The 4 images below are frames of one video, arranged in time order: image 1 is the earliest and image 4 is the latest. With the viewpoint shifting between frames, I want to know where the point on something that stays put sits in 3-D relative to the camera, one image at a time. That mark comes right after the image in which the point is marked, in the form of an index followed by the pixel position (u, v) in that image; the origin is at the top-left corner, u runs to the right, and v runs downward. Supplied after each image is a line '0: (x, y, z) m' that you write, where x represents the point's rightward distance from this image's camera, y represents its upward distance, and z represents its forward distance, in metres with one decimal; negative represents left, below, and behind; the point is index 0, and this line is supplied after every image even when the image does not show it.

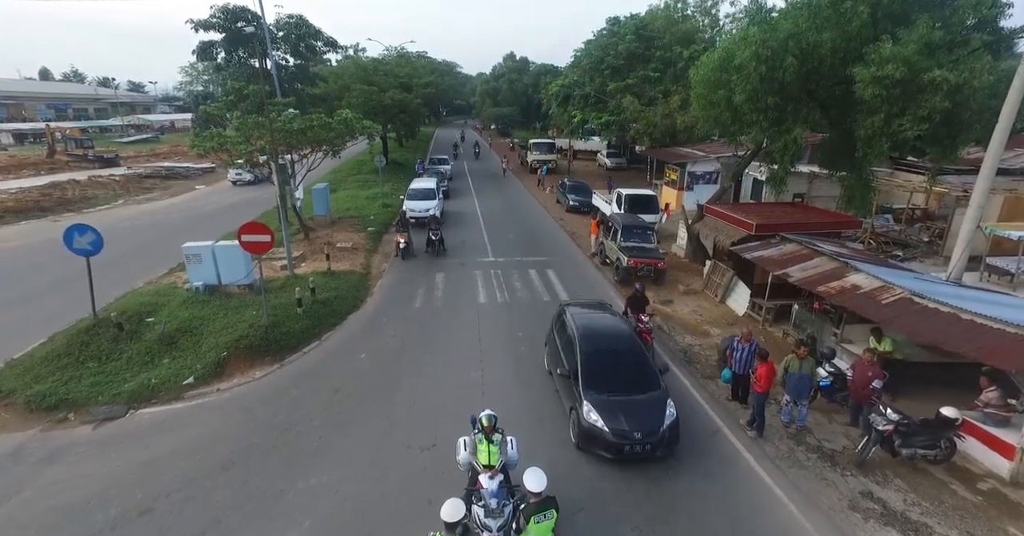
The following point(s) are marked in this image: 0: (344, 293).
0: (-4.2, -0.7, +13.0) m
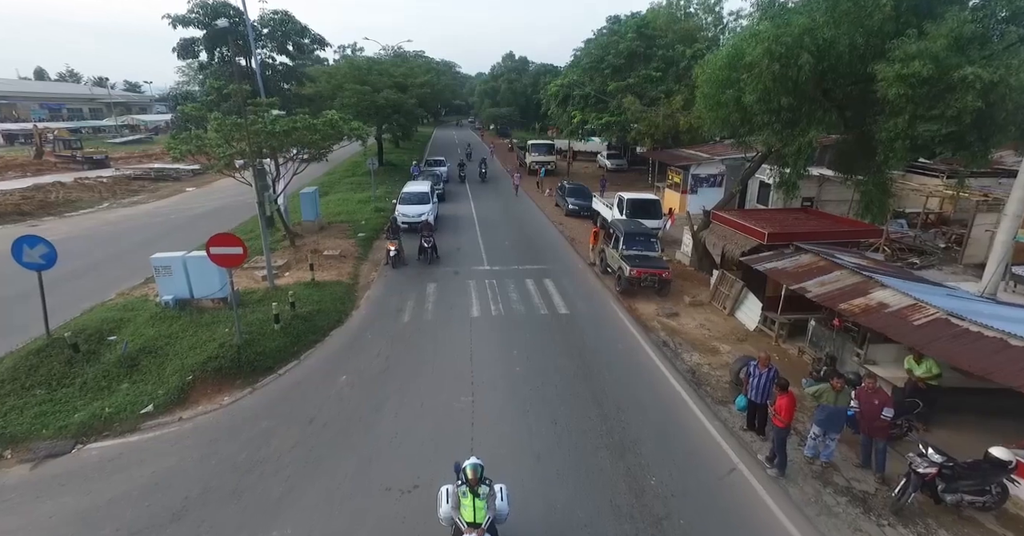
0: (-4.4, -0.9, +12.1) m
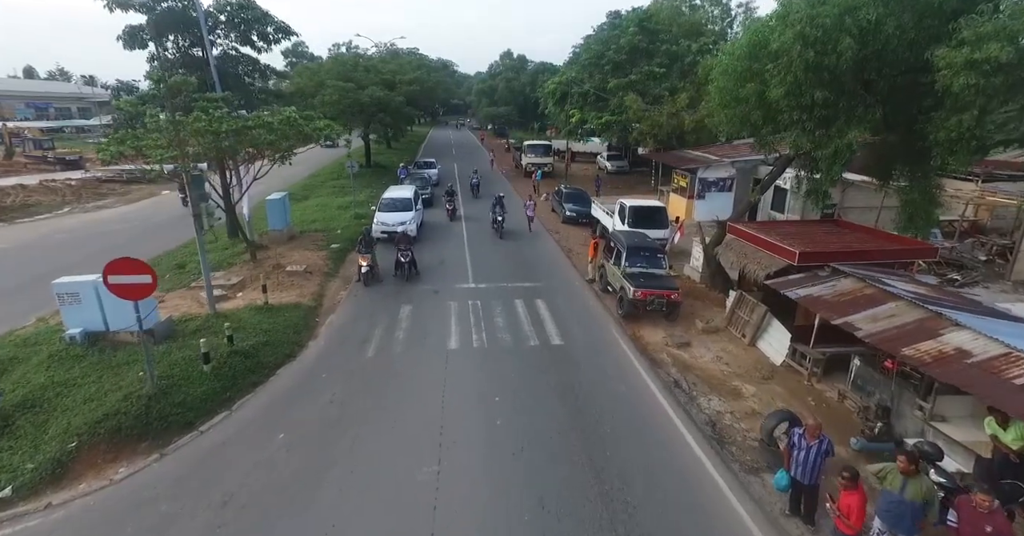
0: (-4.7, -1.4, +10.3) m
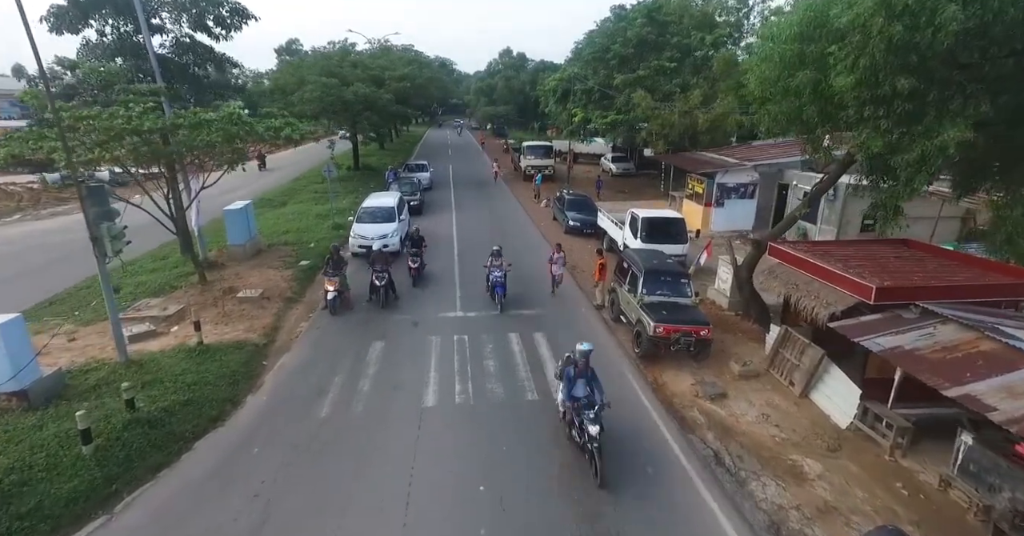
0: (-4.8, -2.0, +8.0) m
